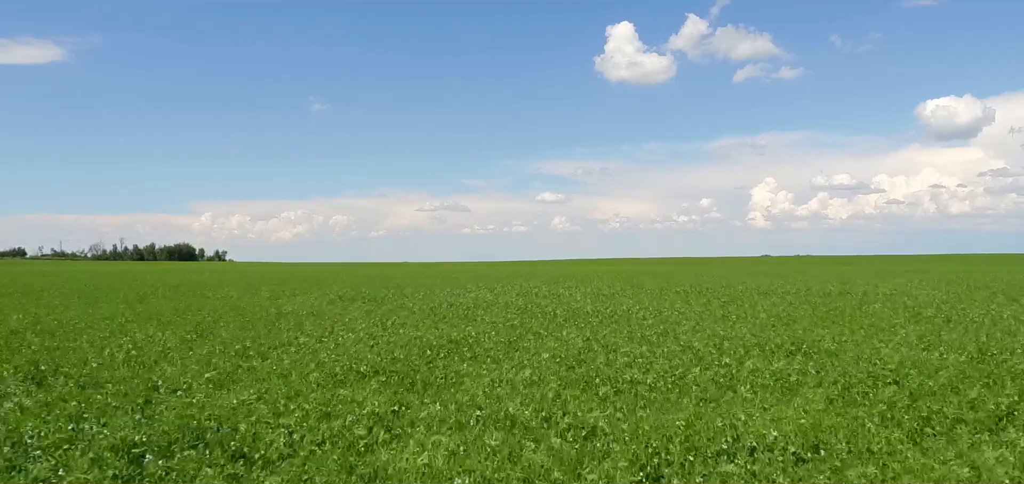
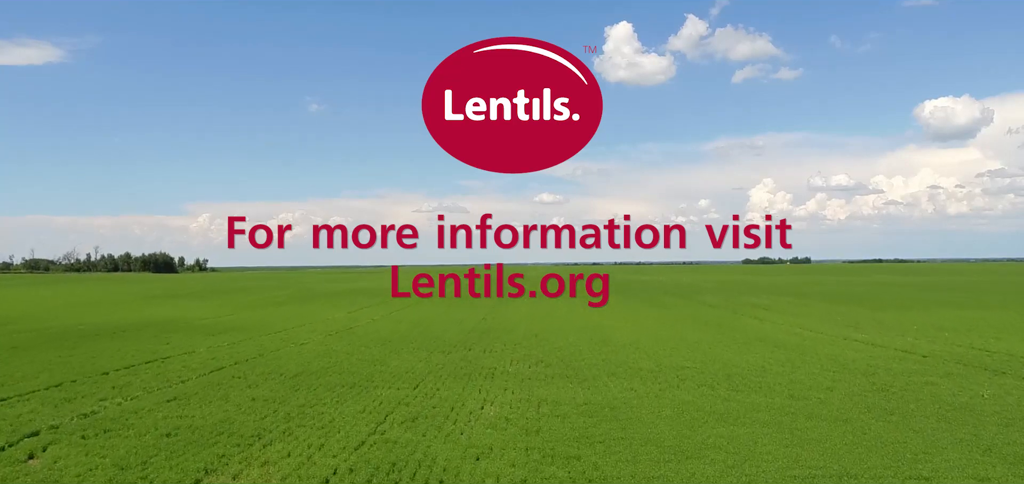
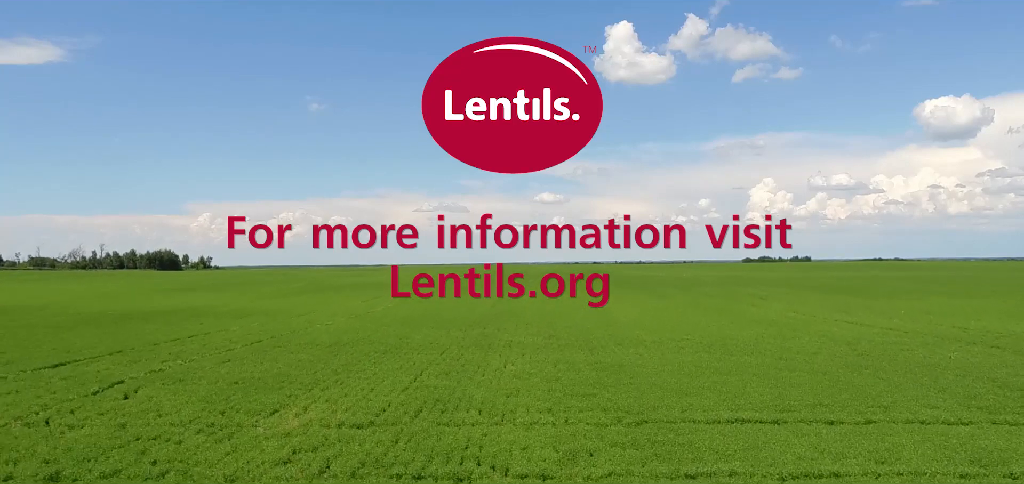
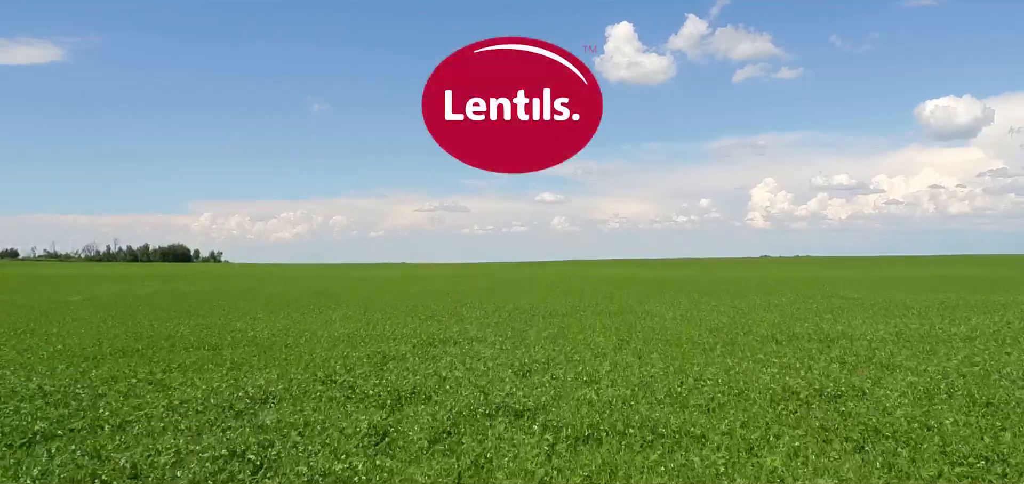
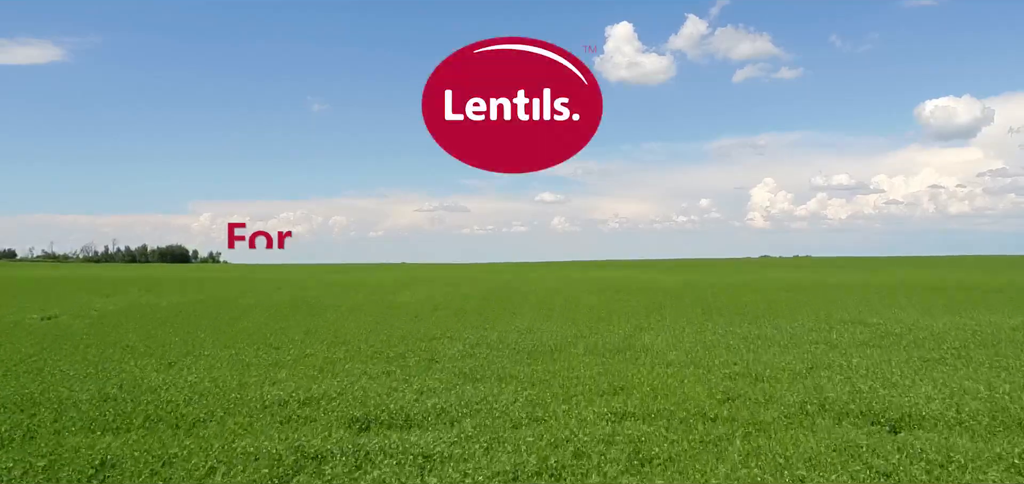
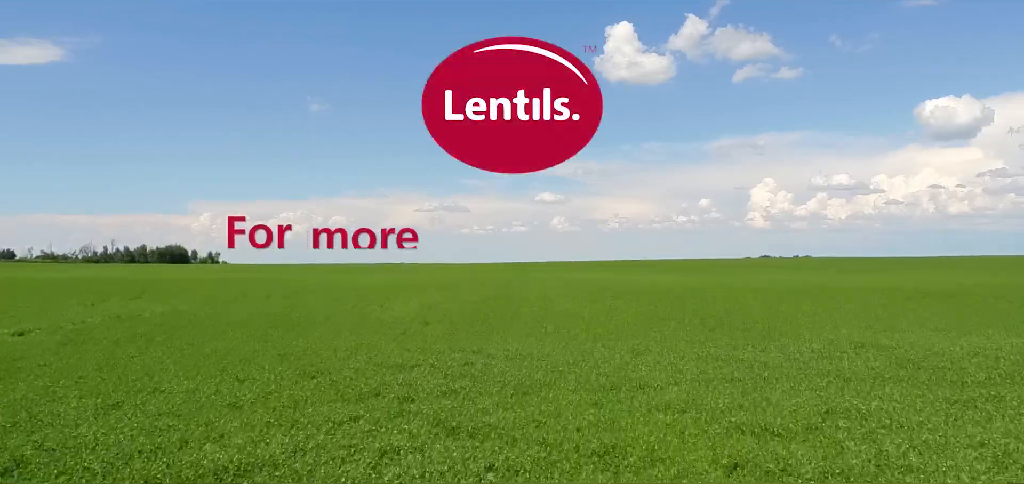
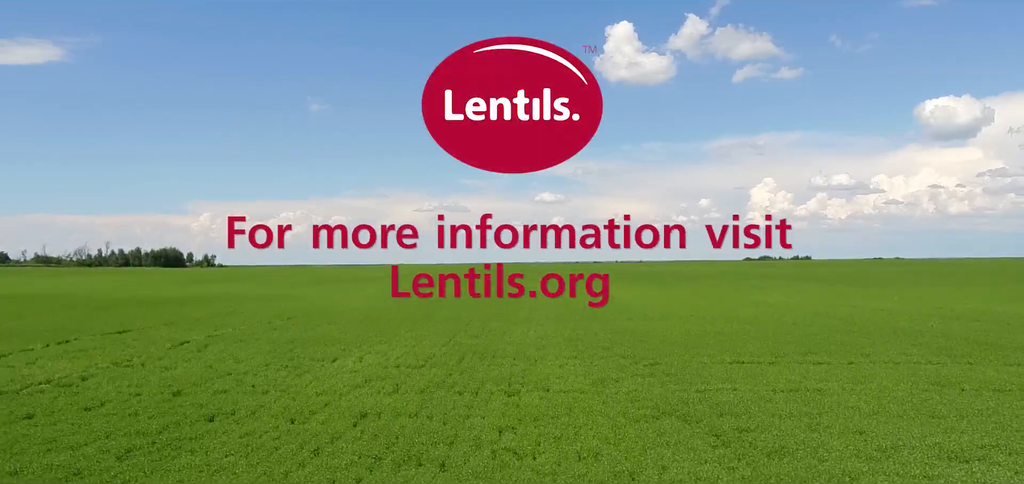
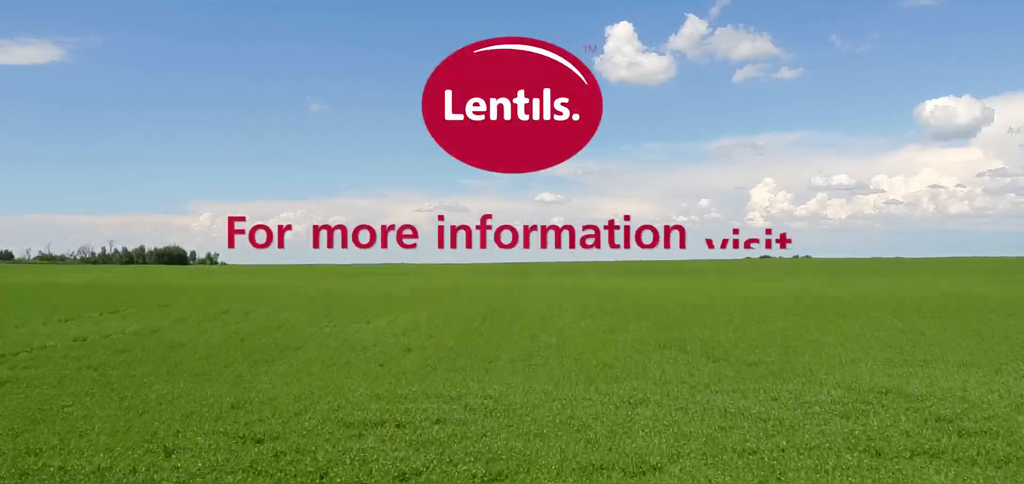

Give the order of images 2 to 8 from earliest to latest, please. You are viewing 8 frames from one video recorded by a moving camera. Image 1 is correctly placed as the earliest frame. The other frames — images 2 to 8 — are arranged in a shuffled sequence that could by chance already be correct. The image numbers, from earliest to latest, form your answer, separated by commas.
4, 5, 6, 8, 7, 3, 2
